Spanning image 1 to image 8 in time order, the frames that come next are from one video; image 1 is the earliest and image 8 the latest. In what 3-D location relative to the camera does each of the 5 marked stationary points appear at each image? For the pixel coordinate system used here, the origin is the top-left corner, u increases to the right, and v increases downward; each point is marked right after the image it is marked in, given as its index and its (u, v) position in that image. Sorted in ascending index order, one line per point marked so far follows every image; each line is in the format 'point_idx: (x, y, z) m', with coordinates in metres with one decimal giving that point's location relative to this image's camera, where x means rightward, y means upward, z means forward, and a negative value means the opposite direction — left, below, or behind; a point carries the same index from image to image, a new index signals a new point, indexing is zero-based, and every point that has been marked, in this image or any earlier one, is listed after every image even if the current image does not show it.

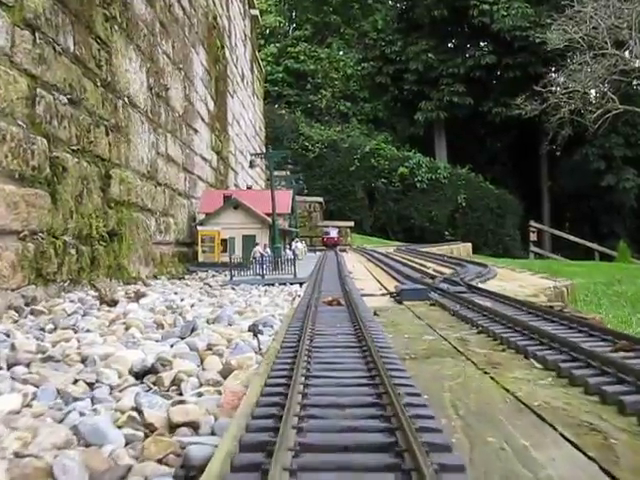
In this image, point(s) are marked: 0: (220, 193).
0: (-1.9, +0.9, +16.6) m
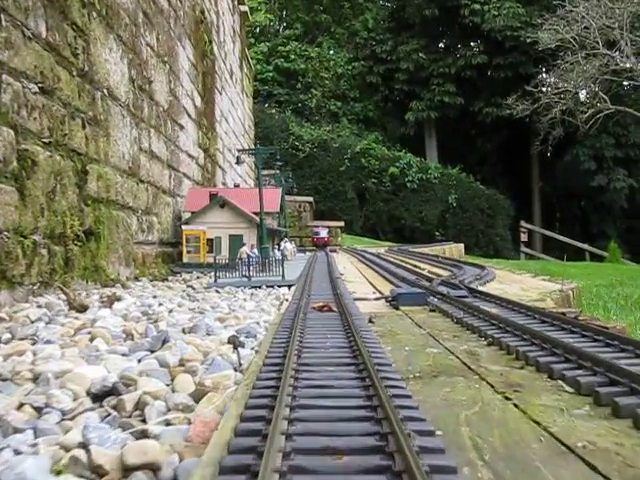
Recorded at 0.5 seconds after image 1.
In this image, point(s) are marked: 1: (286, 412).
0: (-2.1, +0.9, +16.1) m
1: (-0.1, -0.6, +3.5) m
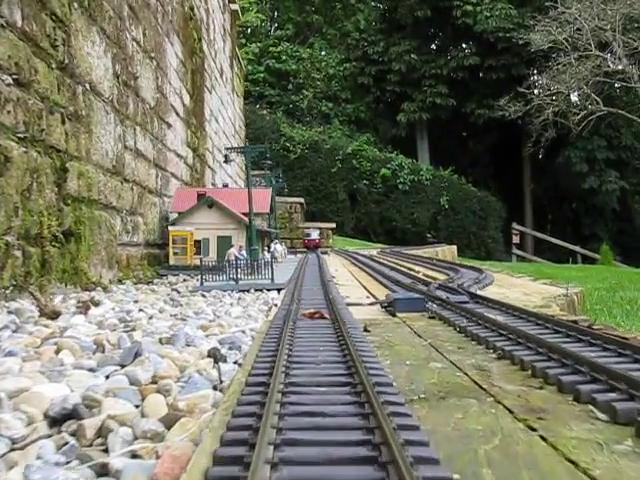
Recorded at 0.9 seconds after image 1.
0: (-2.2, +0.8, +15.8) m
1: (-0.2, -0.6, +3.2) m
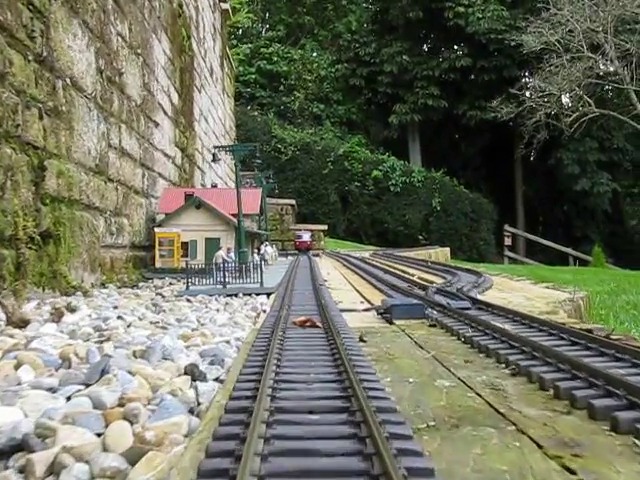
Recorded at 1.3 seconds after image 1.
0: (-2.3, +0.8, +15.4) m
1: (-0.2, -0.6, +2.8) m
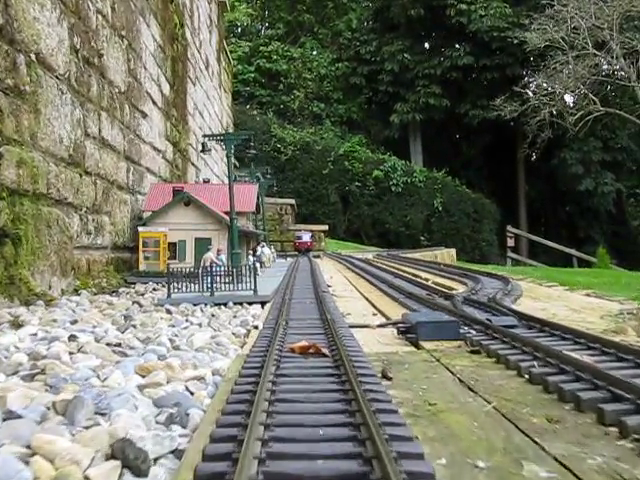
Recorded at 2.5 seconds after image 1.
0: (-2.3, +0.8, +14.5) m
1: (-0.2, -0.6, +1.9) m
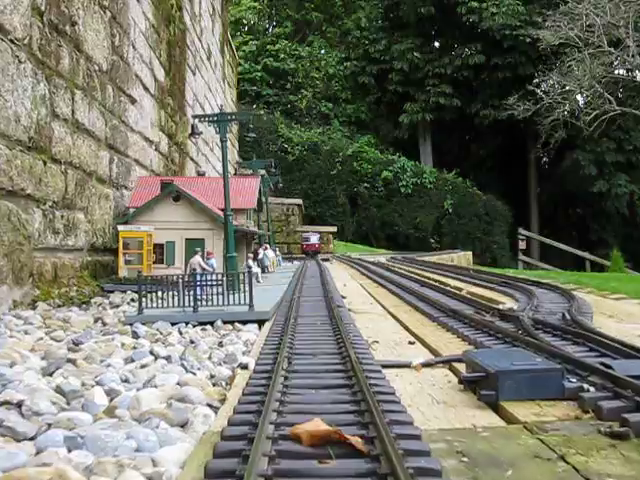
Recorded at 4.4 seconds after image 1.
0: (-2.2, +0.8, +13.2) m
1: (-0.1, -0.6, +0.6) m
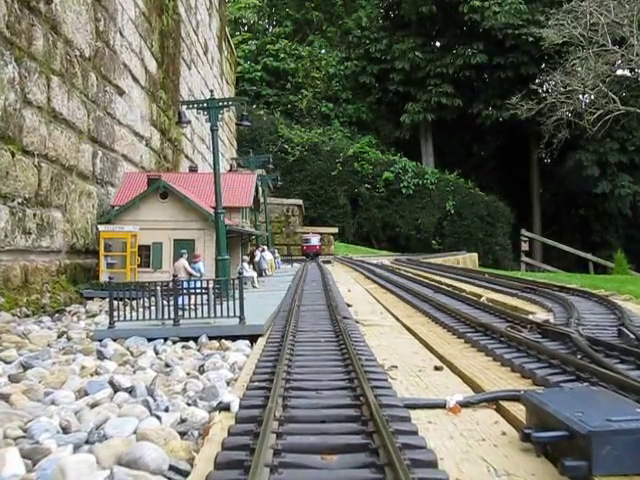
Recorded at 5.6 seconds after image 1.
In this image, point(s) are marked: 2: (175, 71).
0: (-2.2, +0.8, +12.5) m
1: (-0.1, -0.6, -0.1) m
2: (-2.3, +3.2, +17.1) m
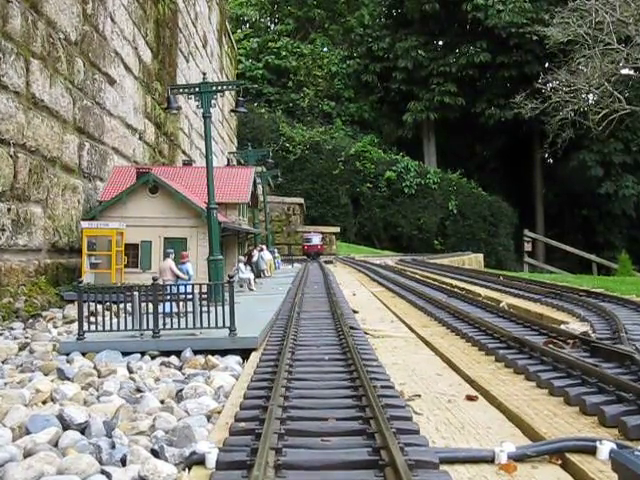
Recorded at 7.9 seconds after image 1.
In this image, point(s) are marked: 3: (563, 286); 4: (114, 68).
0: (-2.1, +0.8, +12.0) m
1: (-0.1, -0.6, -0.7) m
2: (-2.3, +3.2, +16.6) m
3: (+3.2, -0.6, +12.1) m
4: (-2.0, +1.7, +9.4) m
